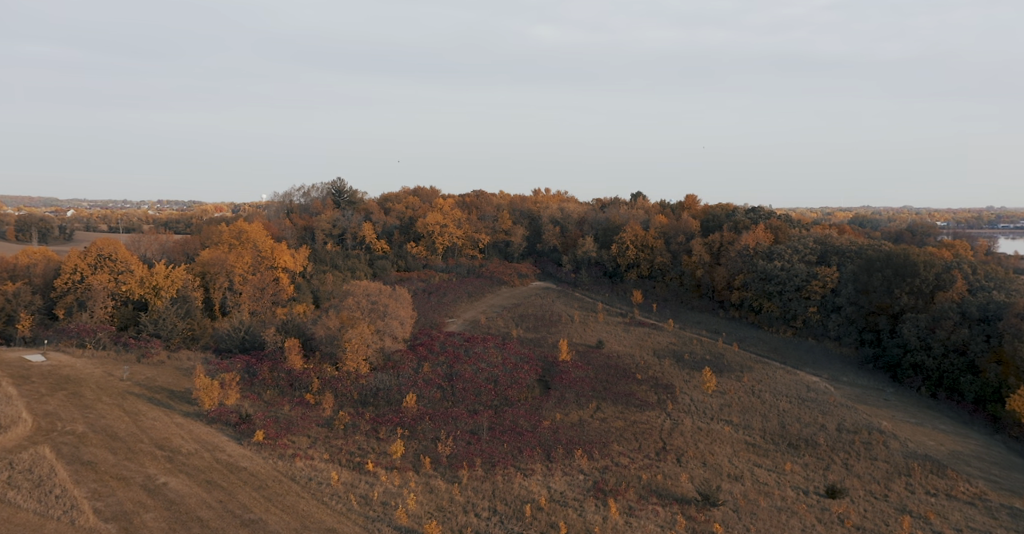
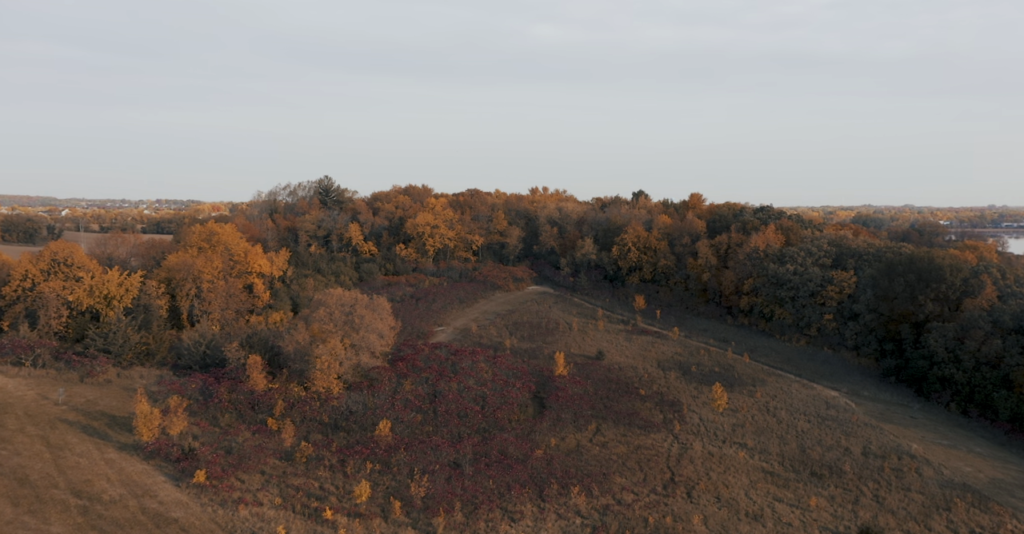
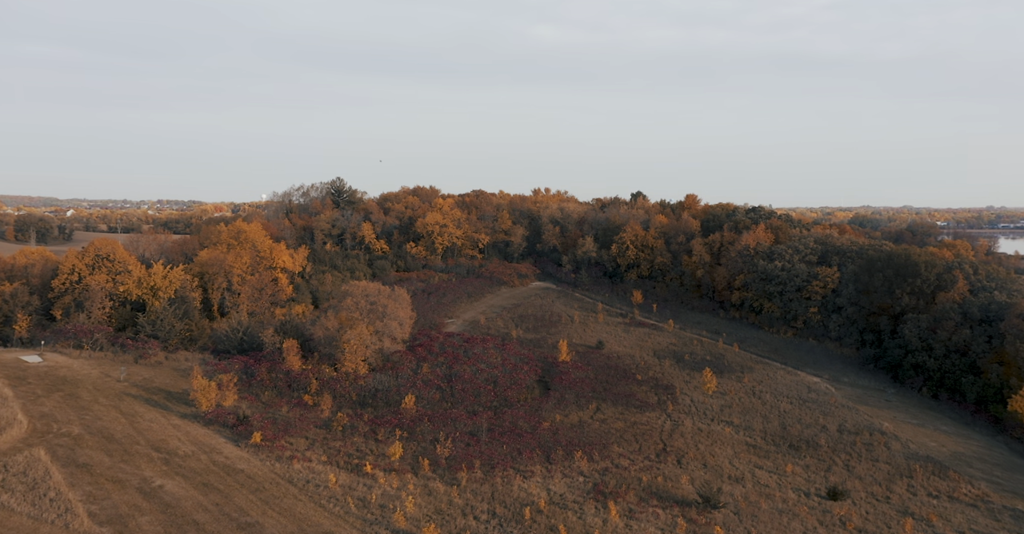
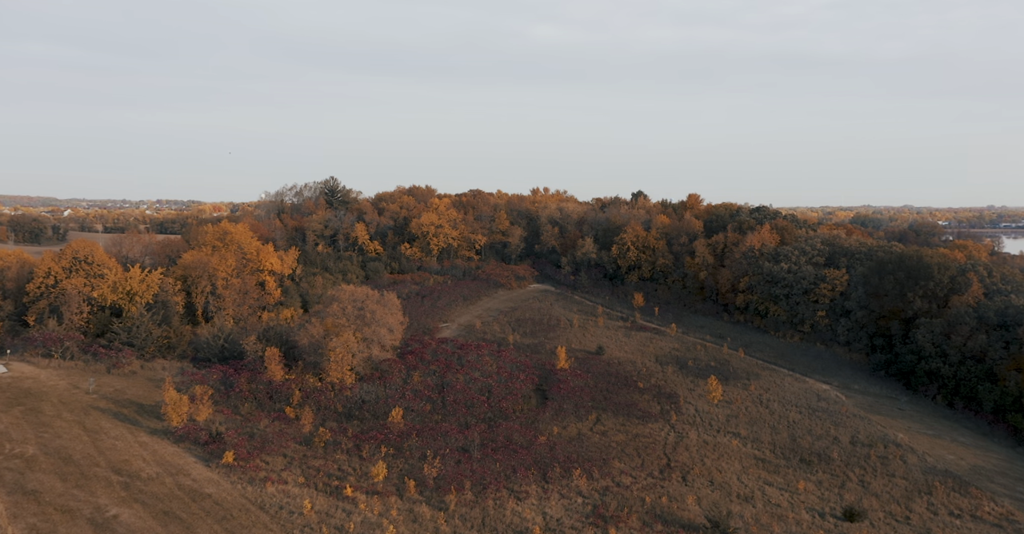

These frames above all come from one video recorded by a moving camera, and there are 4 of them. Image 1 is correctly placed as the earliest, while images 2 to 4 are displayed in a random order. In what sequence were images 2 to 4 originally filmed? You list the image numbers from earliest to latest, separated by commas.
3, 4, 2
